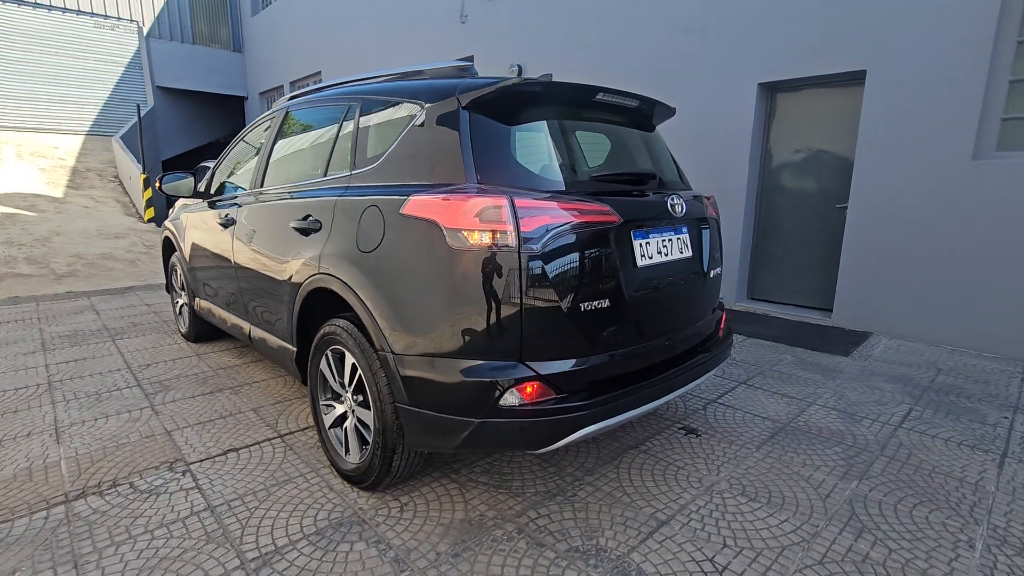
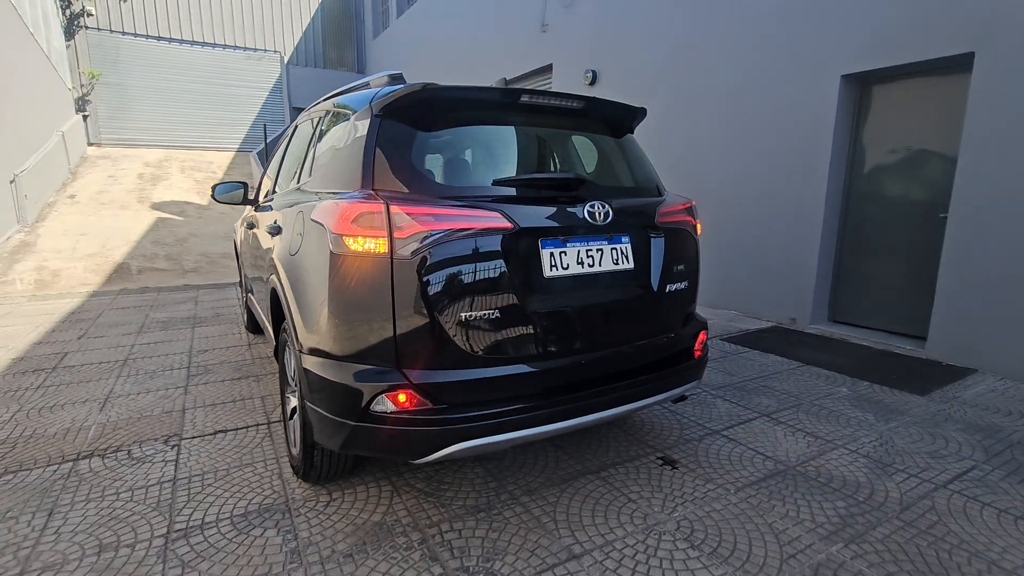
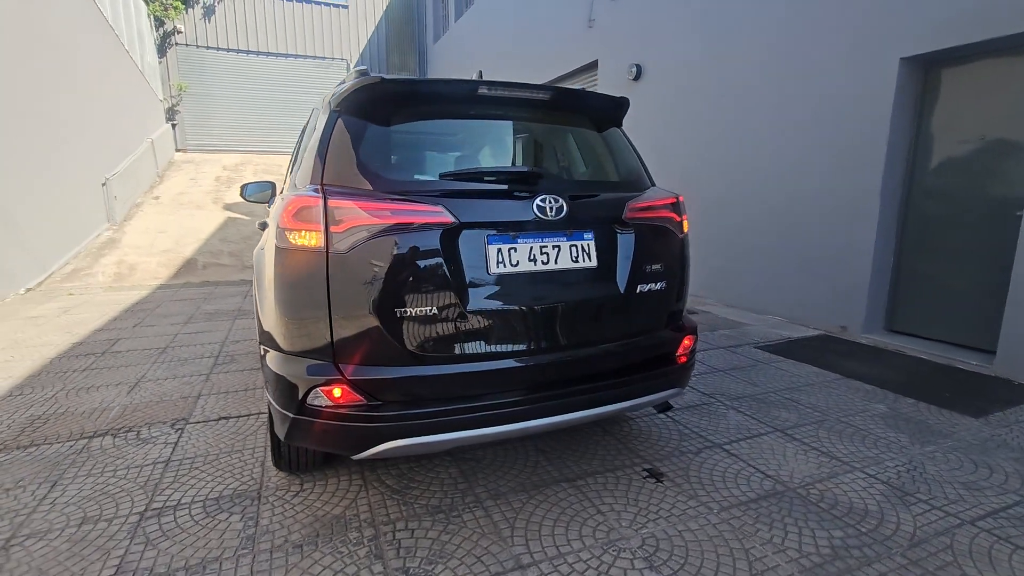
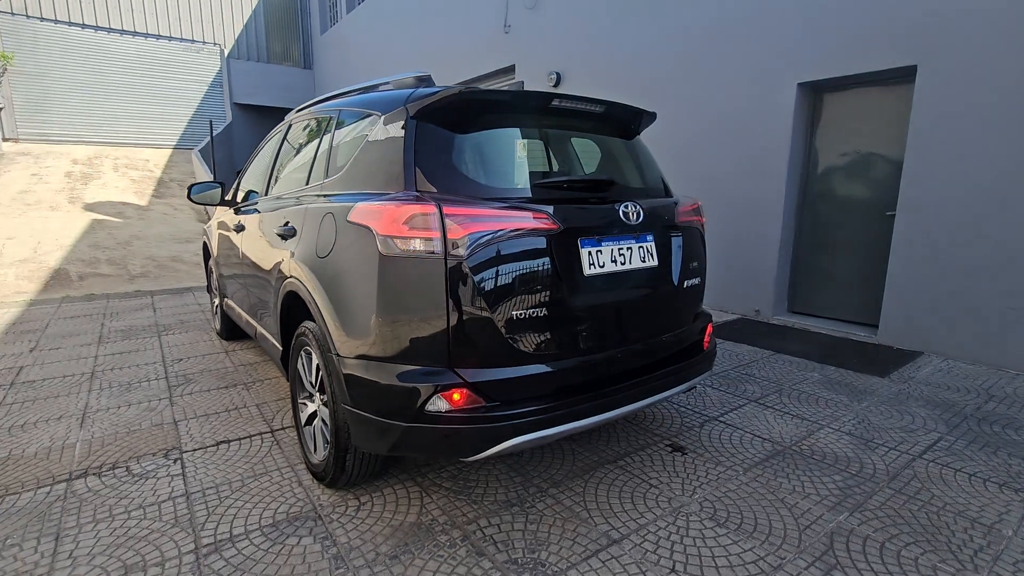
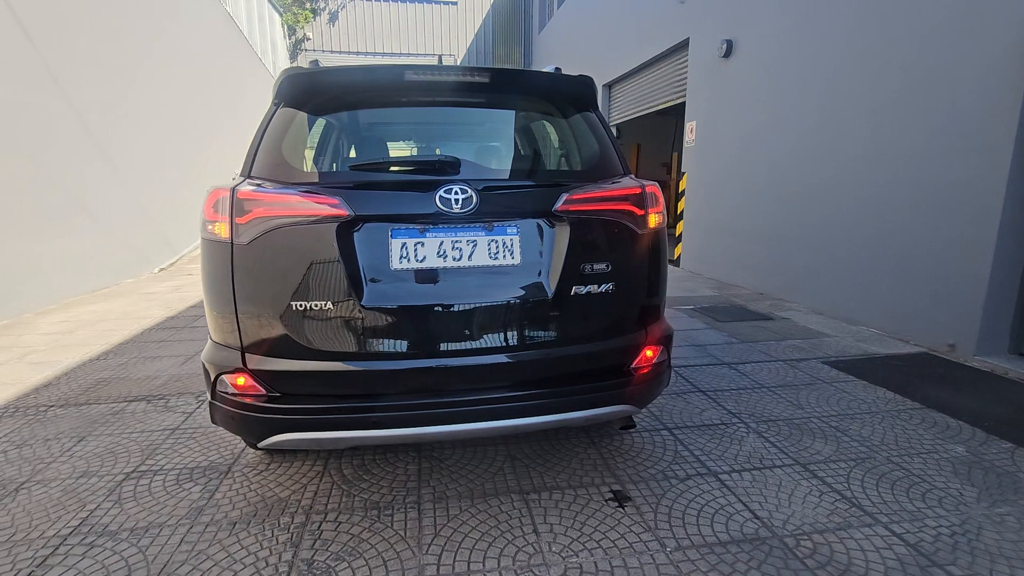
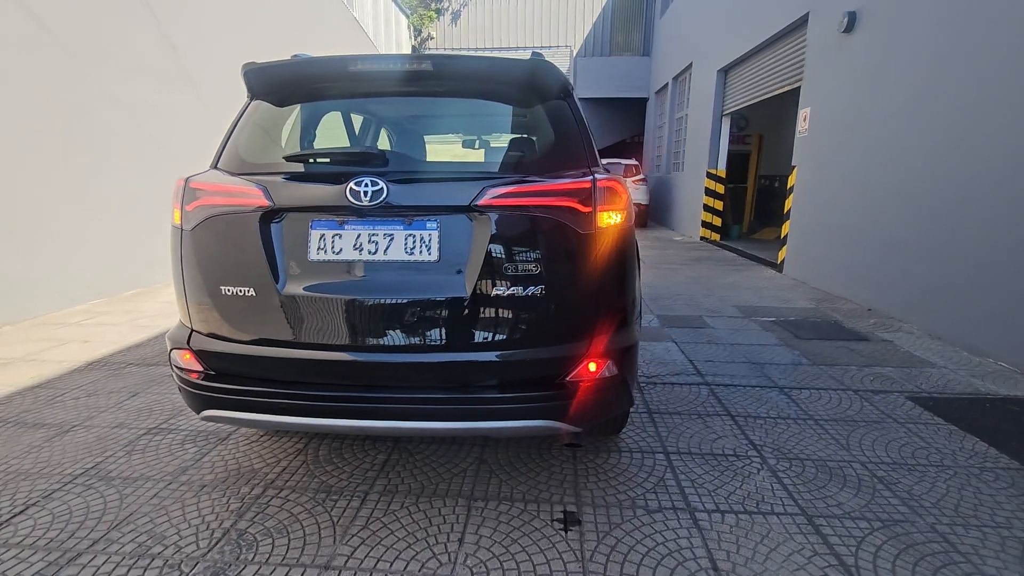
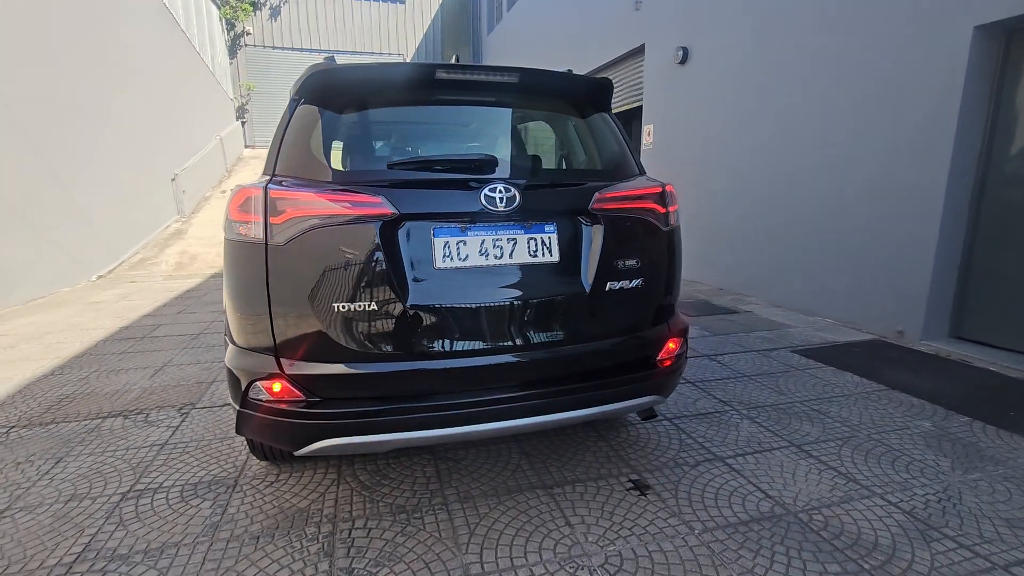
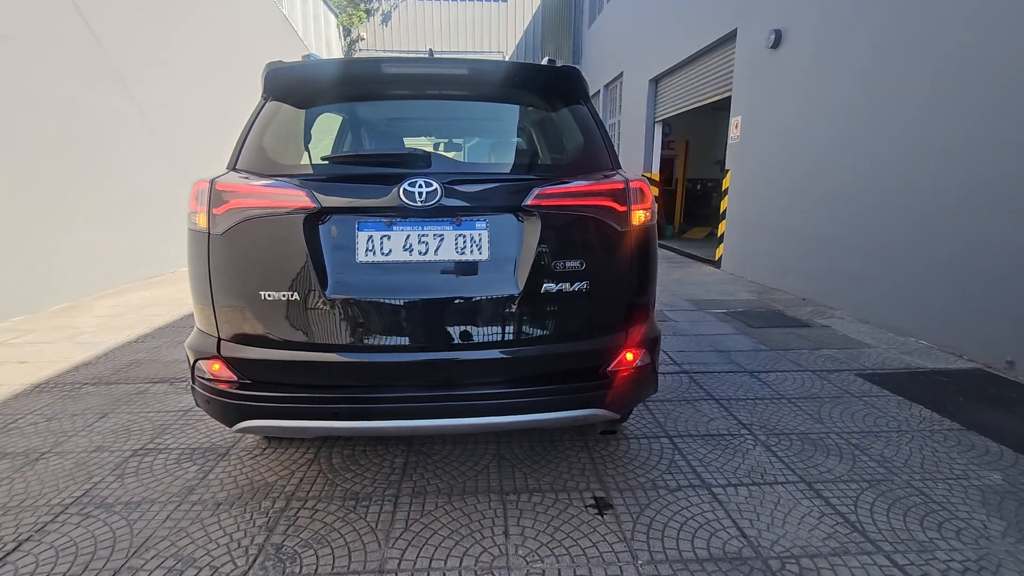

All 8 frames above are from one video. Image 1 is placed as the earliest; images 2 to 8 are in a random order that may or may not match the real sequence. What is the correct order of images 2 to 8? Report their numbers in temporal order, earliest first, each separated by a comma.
4, 2, 3, 7, 5, 8, 6
